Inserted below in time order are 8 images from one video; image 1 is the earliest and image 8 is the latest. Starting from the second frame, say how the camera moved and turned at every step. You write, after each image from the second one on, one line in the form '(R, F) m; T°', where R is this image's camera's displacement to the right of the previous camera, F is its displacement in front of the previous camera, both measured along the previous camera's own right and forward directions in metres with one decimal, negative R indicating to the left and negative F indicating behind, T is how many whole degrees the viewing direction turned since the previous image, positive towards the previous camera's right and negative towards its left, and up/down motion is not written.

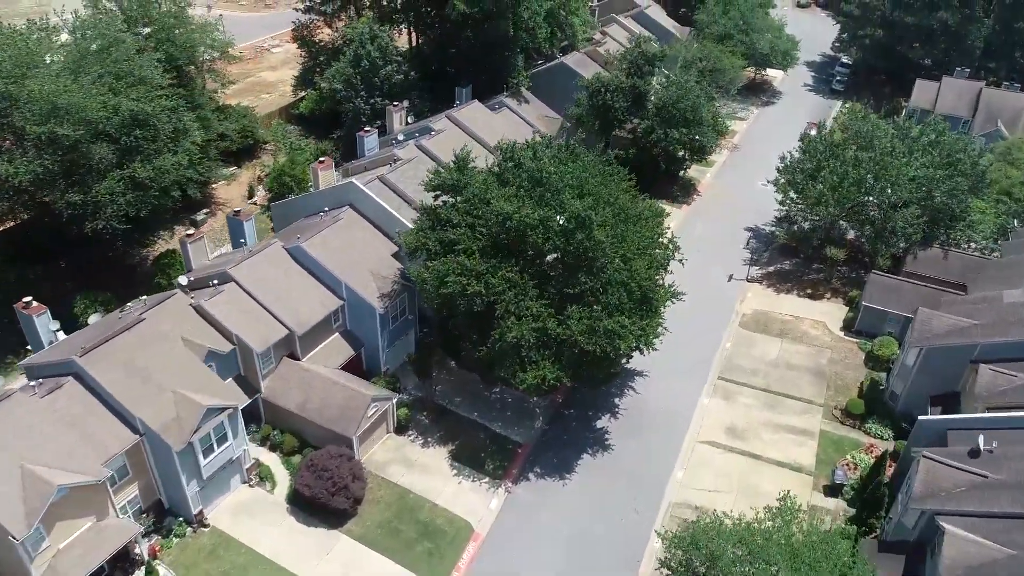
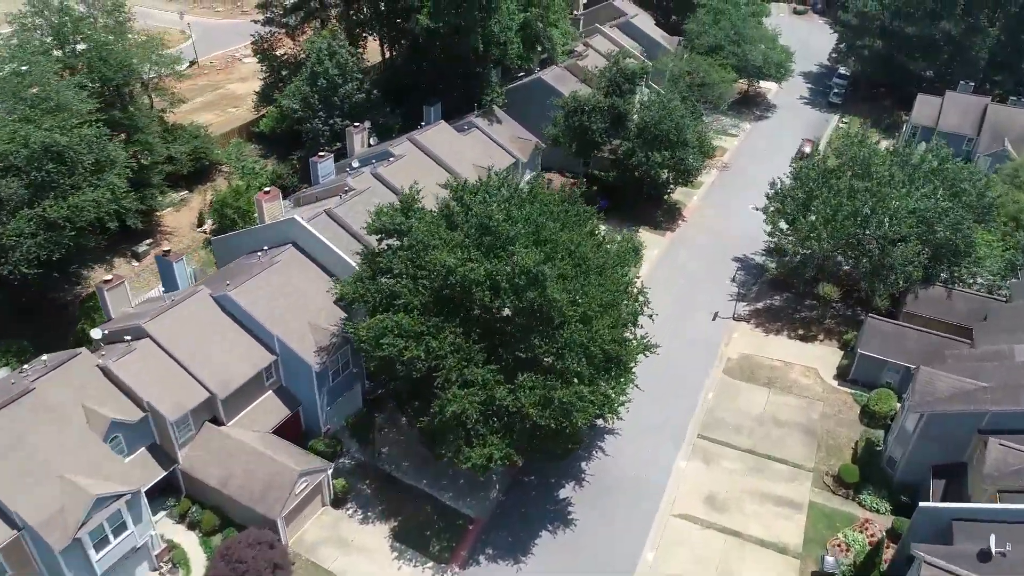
(+2.0, +3.6) m; 0°
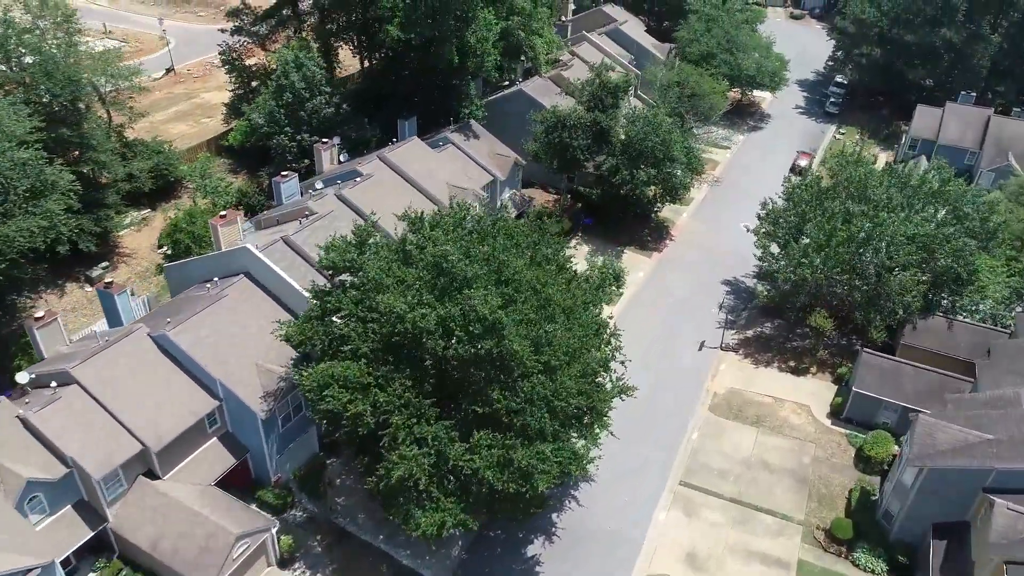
(+1.4, +2.4) m; 0°
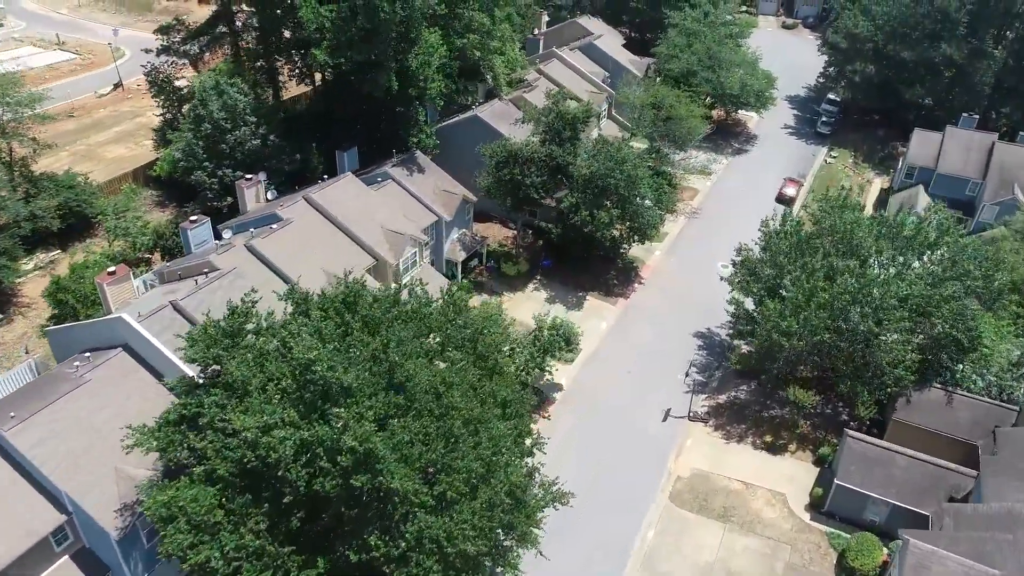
(+2.9, +4.8) m; 0°
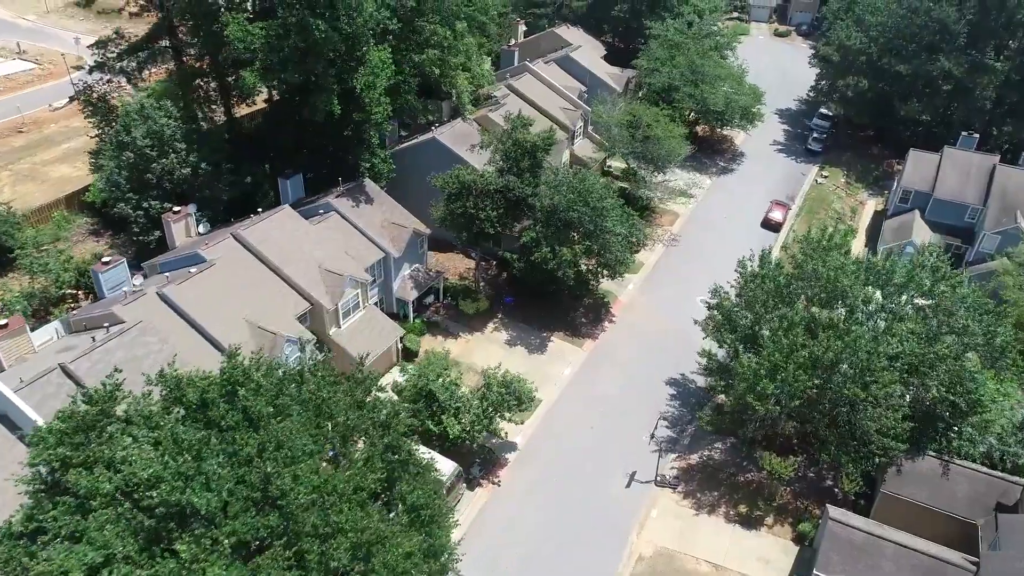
(+2.2, +3.5) m; 0°
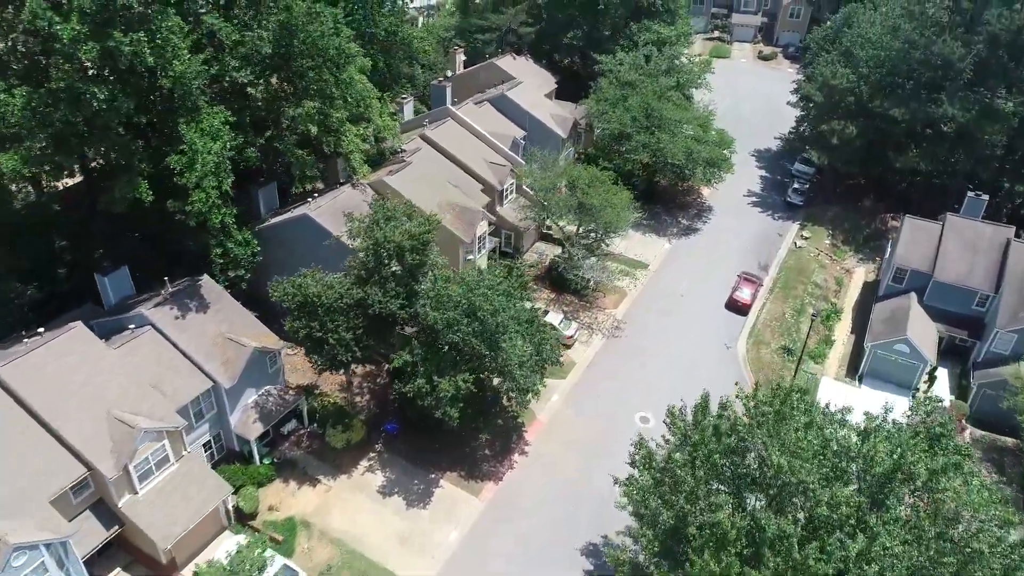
(+5.0, +8.6) m; 0°
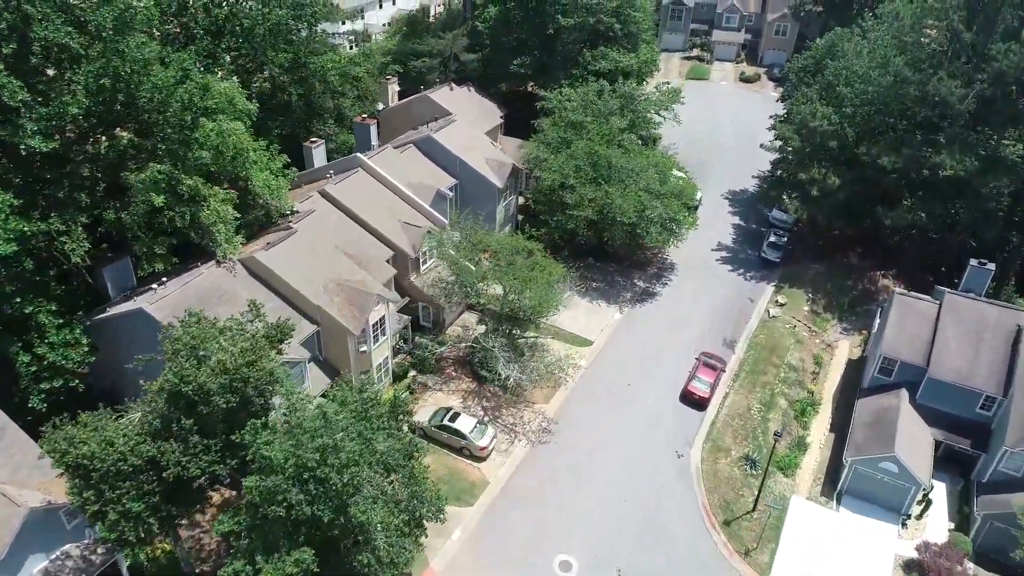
(+4.1, +6.8) m; 0°
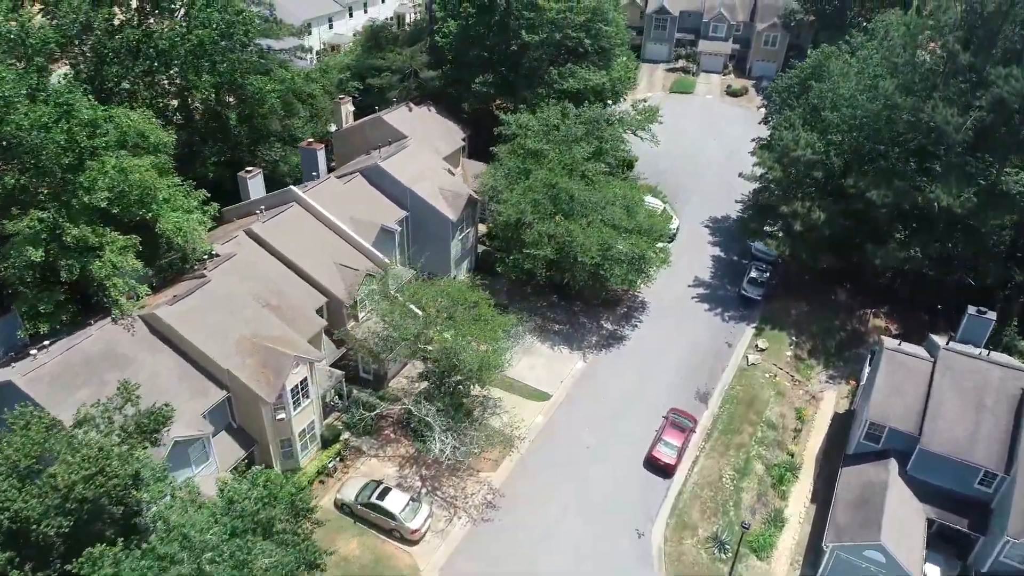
(+2.3, +3.6) m; 0°
